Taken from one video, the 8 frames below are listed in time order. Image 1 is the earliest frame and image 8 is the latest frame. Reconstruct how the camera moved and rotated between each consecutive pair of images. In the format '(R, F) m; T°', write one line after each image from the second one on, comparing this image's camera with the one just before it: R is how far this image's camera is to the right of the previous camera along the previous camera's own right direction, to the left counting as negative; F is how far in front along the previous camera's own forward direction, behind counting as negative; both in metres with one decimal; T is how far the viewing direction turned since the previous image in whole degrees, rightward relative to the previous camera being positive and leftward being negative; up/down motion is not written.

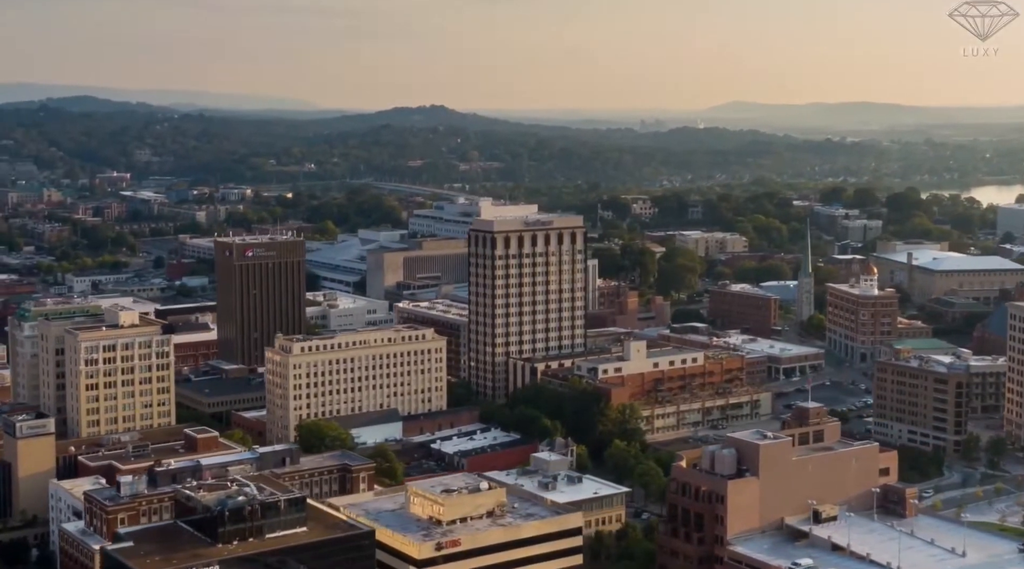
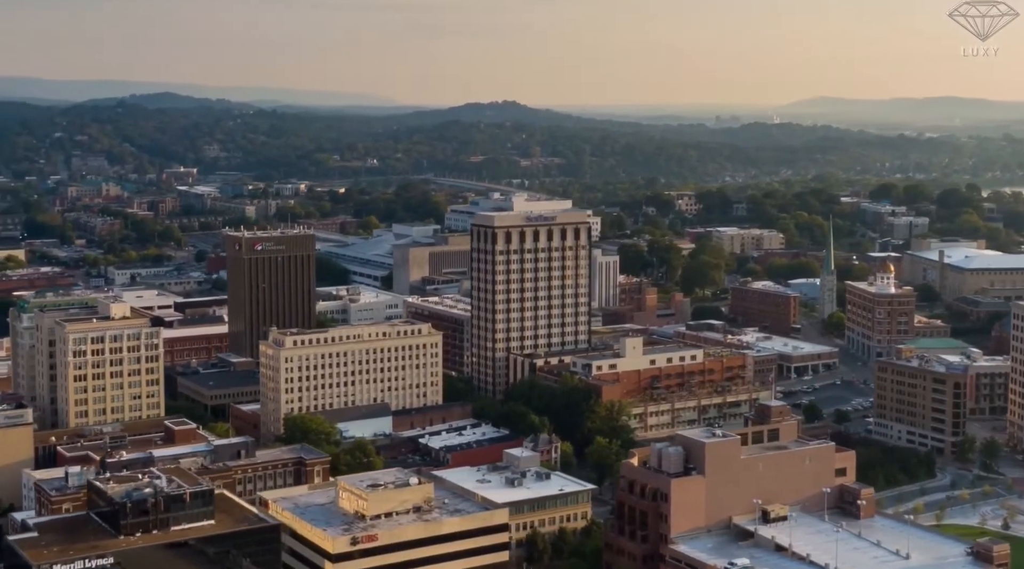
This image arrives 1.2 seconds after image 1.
(+2.4, +0.2) m; -3°
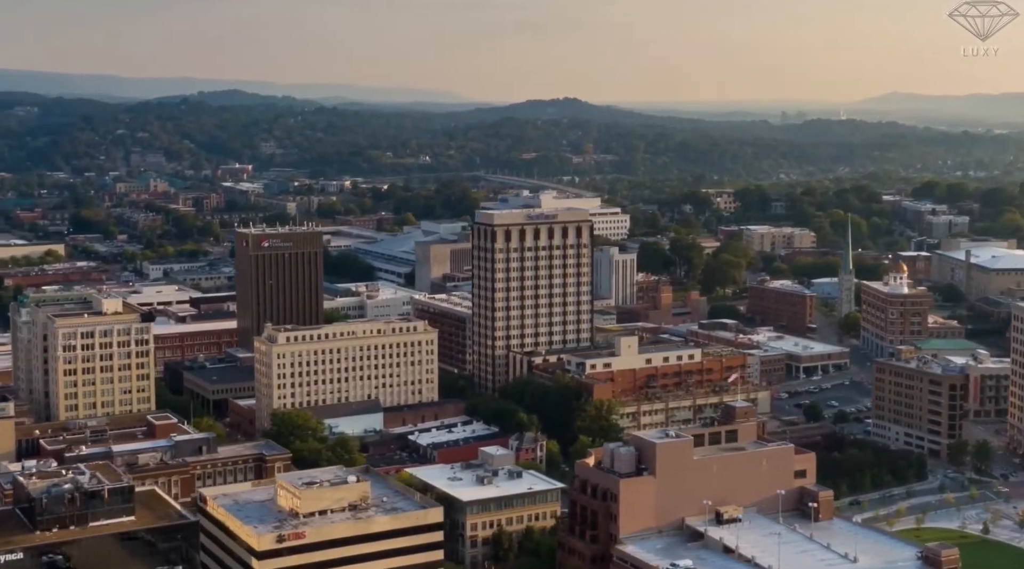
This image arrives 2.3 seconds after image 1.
(+2.1, +0.2) m; -2°
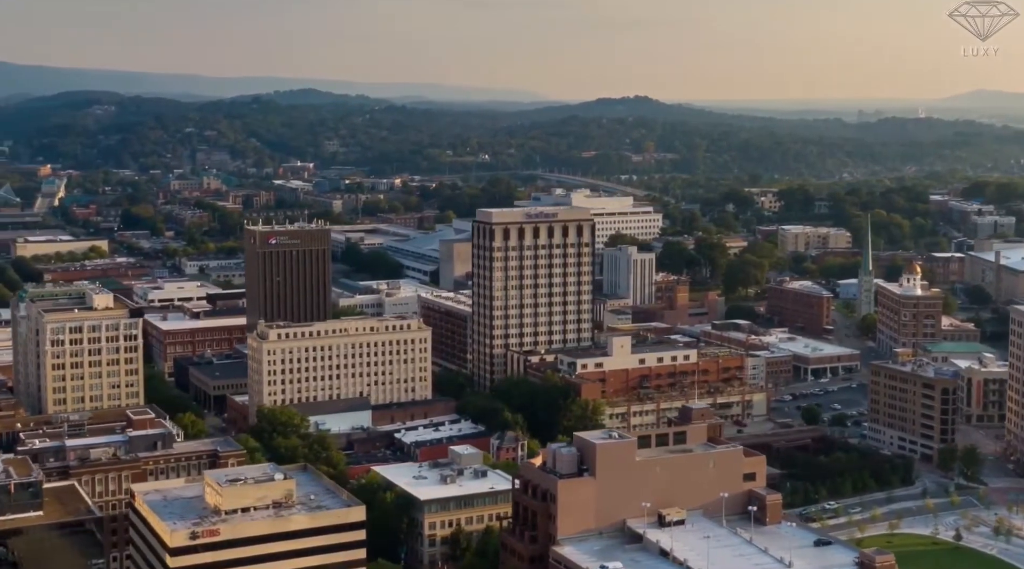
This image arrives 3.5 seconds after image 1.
(+2.4, +0.2) m; -2°
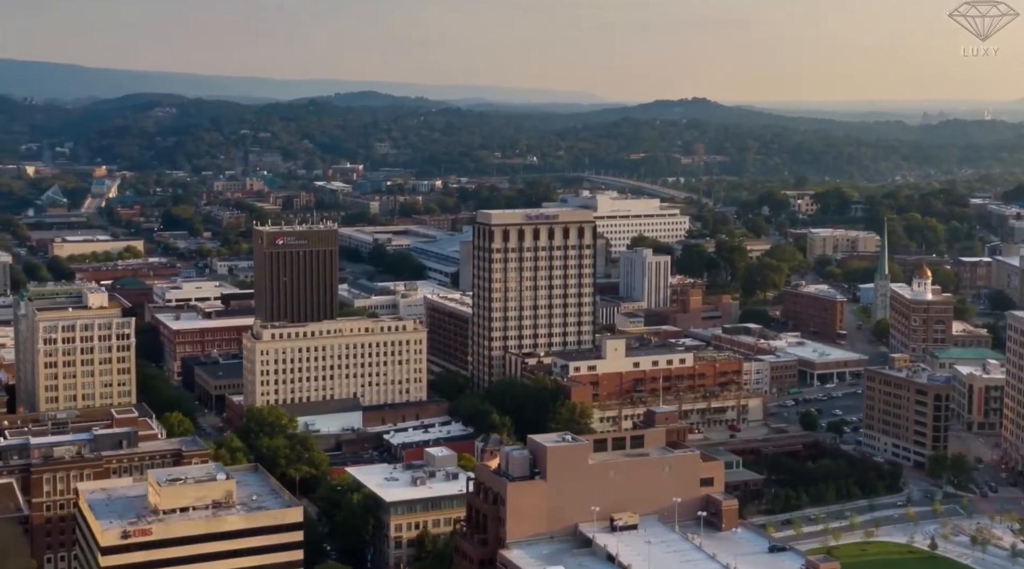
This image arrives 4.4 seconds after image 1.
(+1.9, +0.1) m; -2°
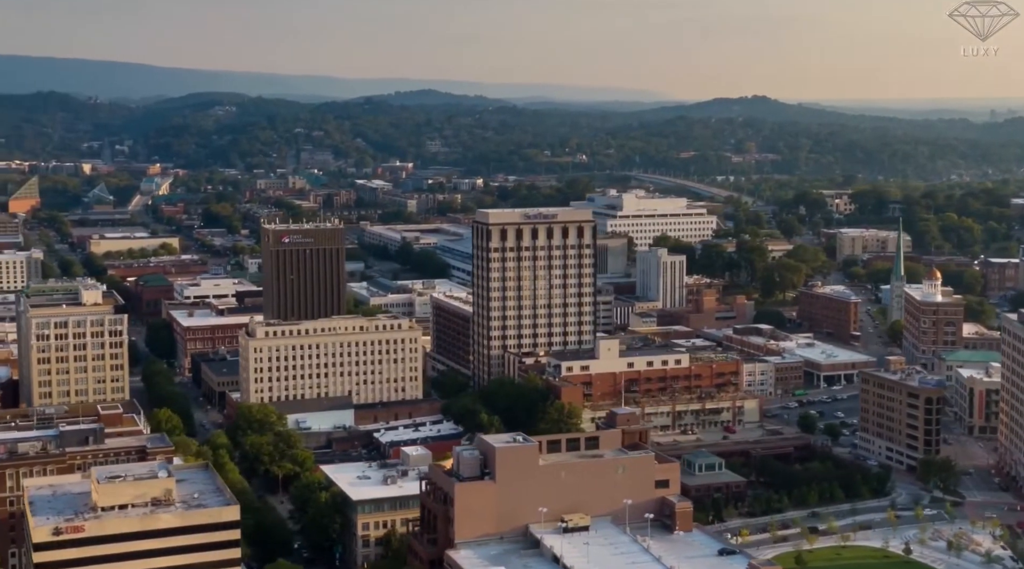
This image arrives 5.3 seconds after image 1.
(+2.0, +0.1) m; -2°
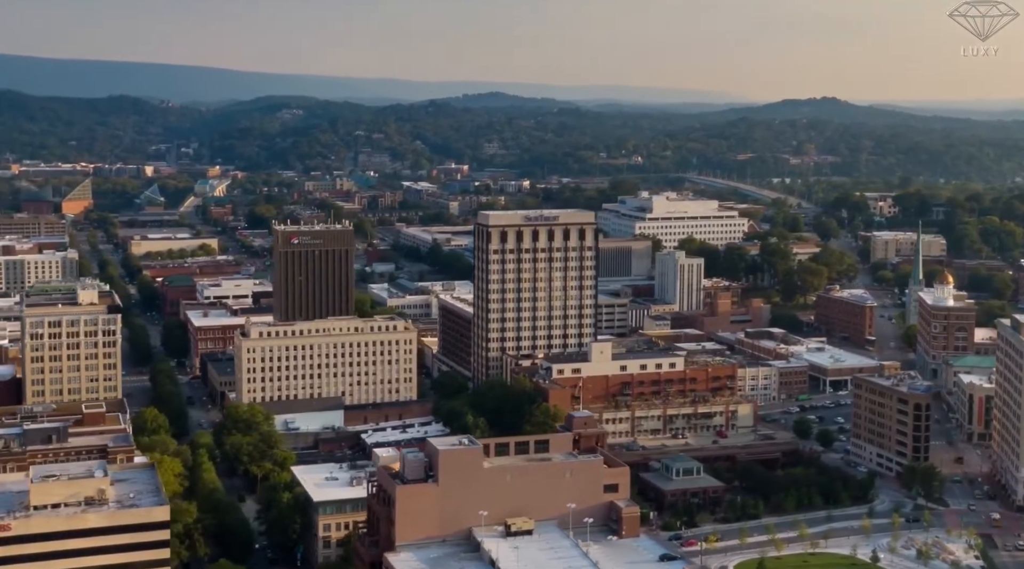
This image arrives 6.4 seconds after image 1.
(+2.3, +0.1) m; -2°
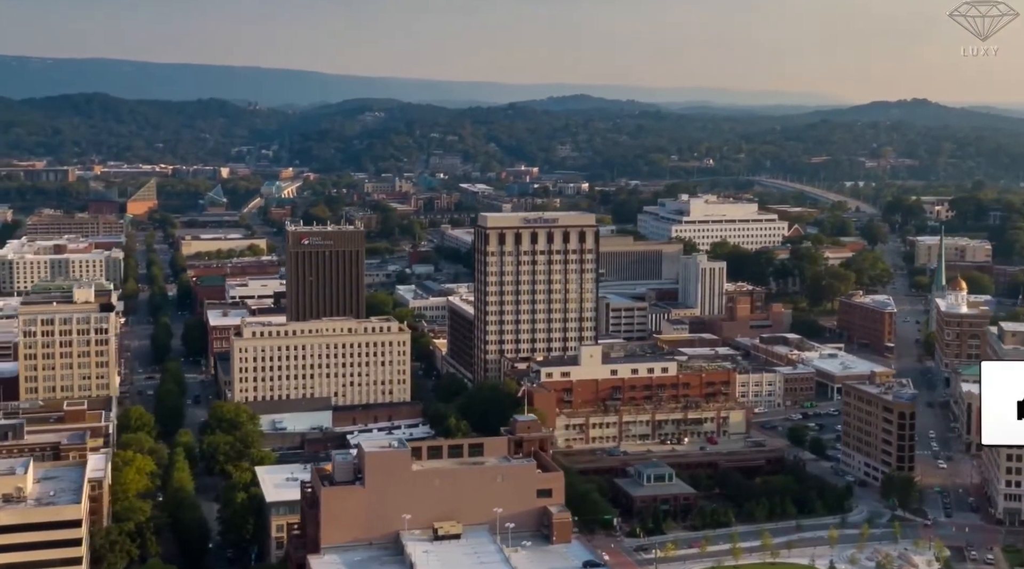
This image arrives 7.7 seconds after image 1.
(+2.8, +0.2) m; -3°
